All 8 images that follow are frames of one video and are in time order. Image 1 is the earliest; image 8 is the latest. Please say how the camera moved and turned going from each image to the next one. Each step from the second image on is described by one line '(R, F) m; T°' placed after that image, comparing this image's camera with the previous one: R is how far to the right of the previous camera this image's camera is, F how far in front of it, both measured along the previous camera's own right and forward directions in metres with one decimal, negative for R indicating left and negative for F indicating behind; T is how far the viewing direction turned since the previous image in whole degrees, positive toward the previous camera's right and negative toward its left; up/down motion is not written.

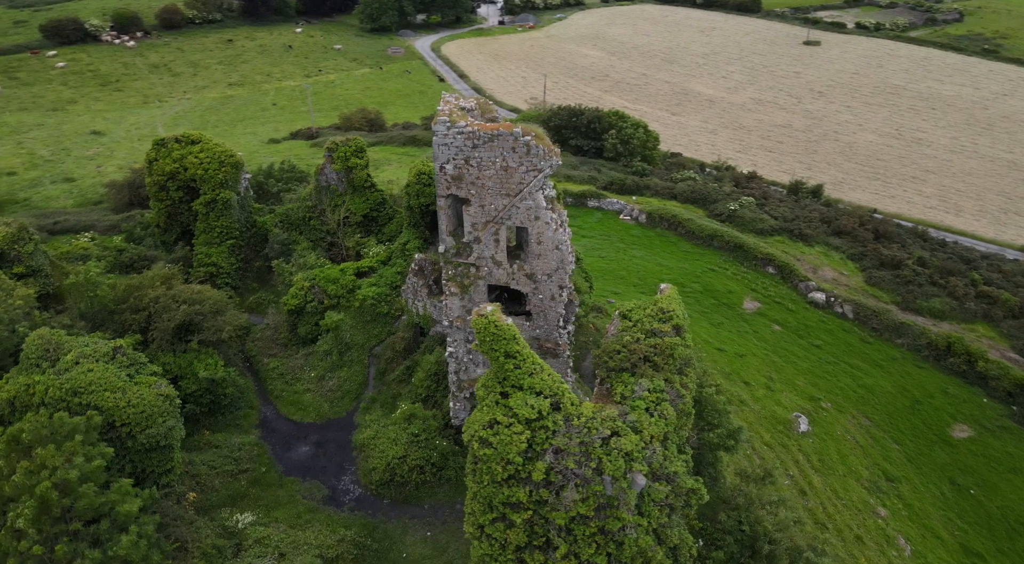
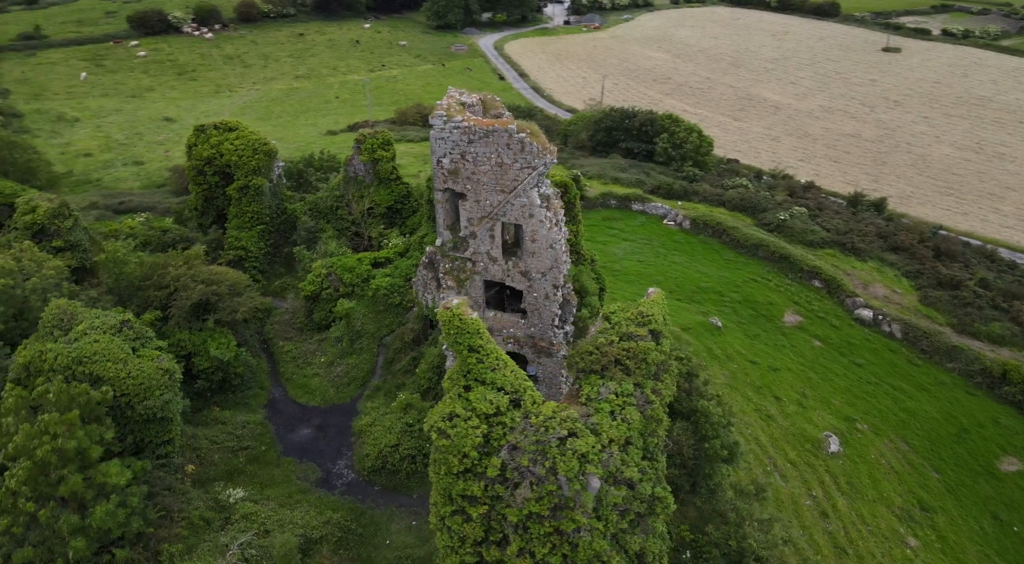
(+1.3, +0.1) m; -4°
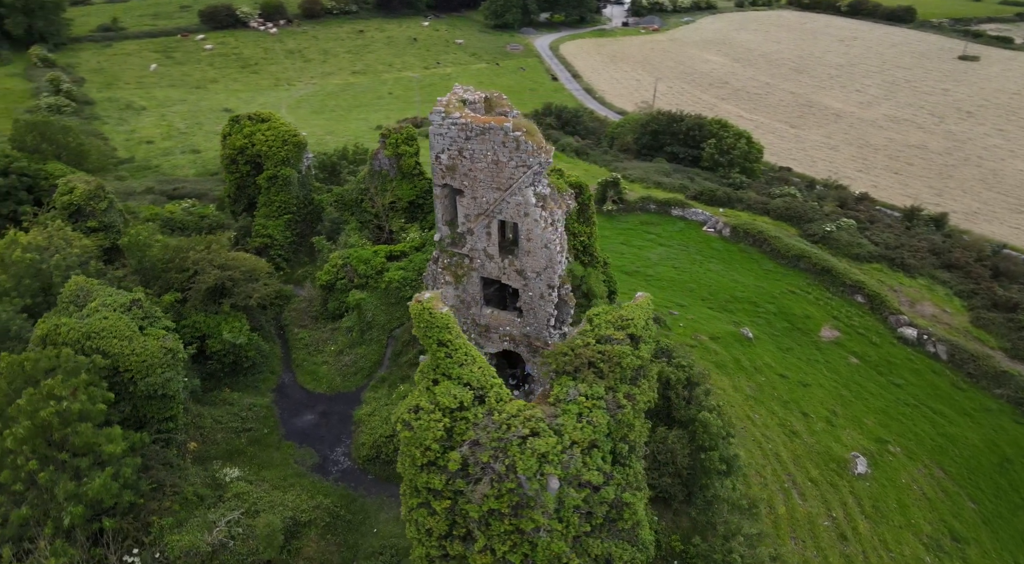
(+1.1, +0.1) m; -4°
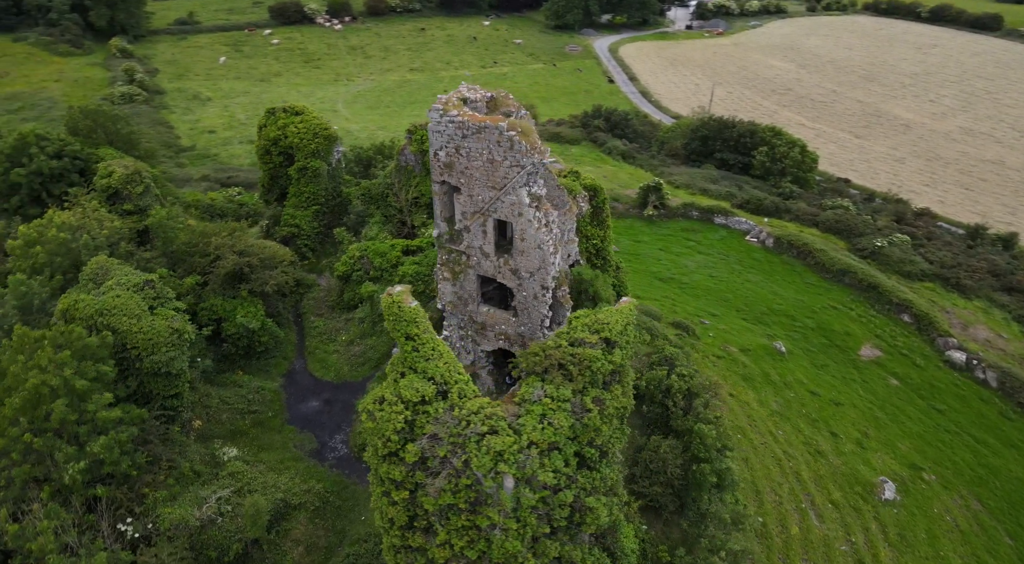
(+1.2, 0.0) m; -4°
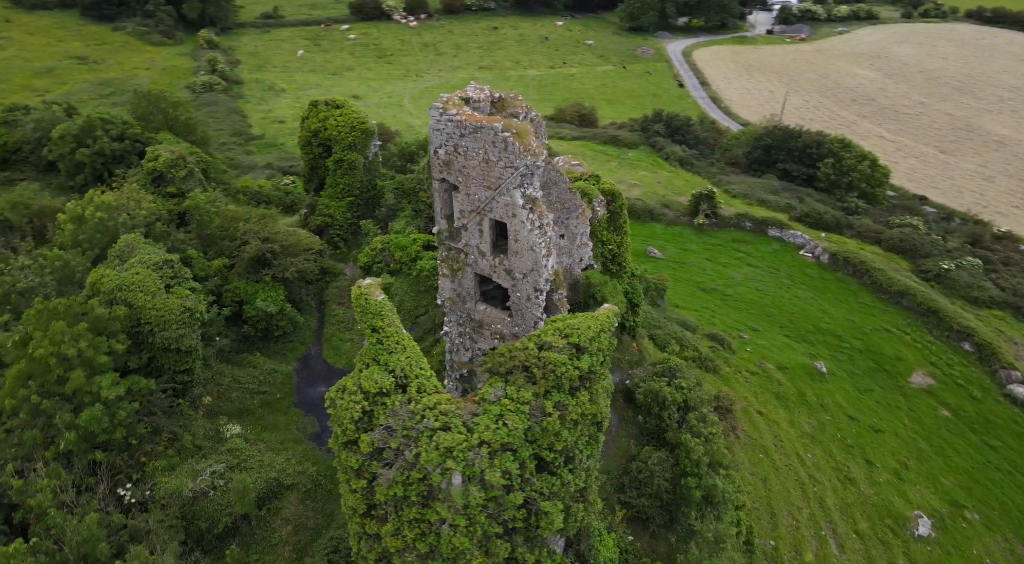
(+1.4, 0.0) m; -5°
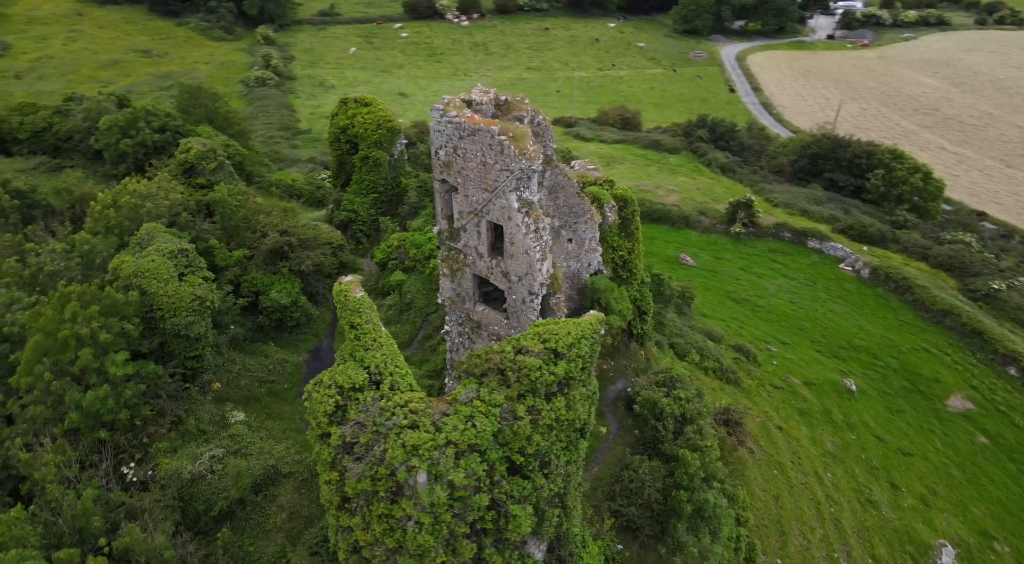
(+1.0, 0.0) m; -3°
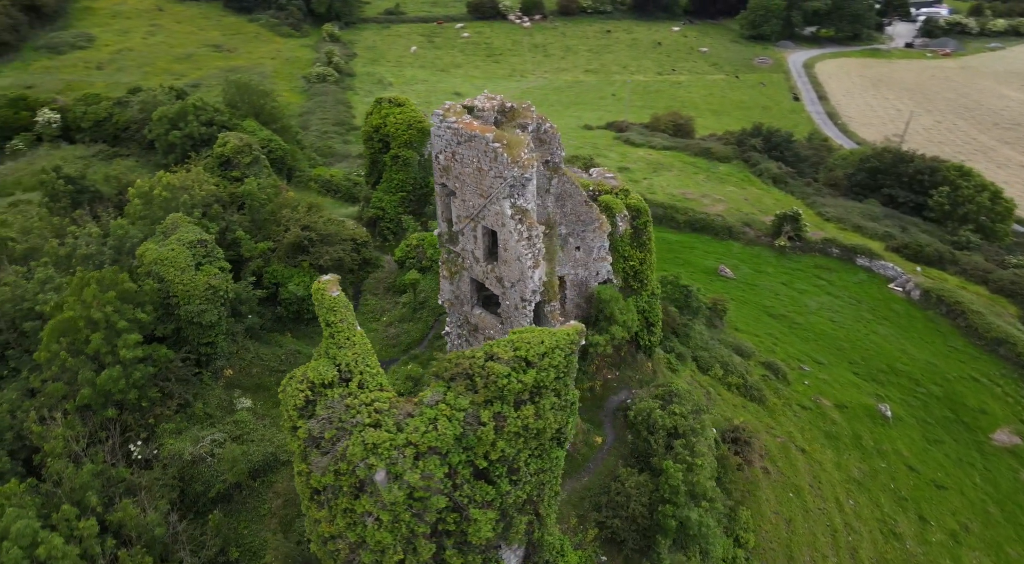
(+1.2, -0.1) m; -4°
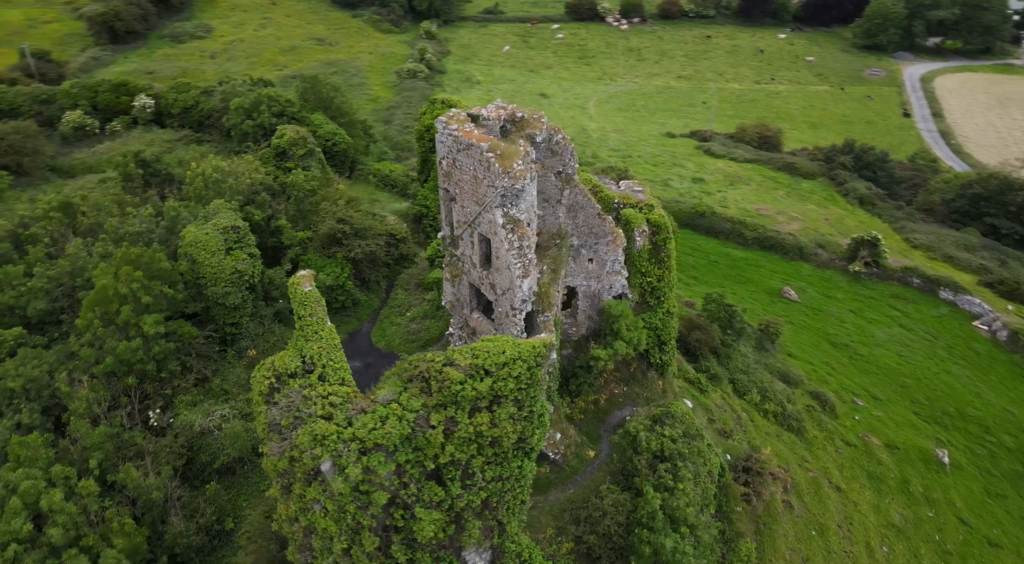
(+1.9, -0.2) m; -7°
